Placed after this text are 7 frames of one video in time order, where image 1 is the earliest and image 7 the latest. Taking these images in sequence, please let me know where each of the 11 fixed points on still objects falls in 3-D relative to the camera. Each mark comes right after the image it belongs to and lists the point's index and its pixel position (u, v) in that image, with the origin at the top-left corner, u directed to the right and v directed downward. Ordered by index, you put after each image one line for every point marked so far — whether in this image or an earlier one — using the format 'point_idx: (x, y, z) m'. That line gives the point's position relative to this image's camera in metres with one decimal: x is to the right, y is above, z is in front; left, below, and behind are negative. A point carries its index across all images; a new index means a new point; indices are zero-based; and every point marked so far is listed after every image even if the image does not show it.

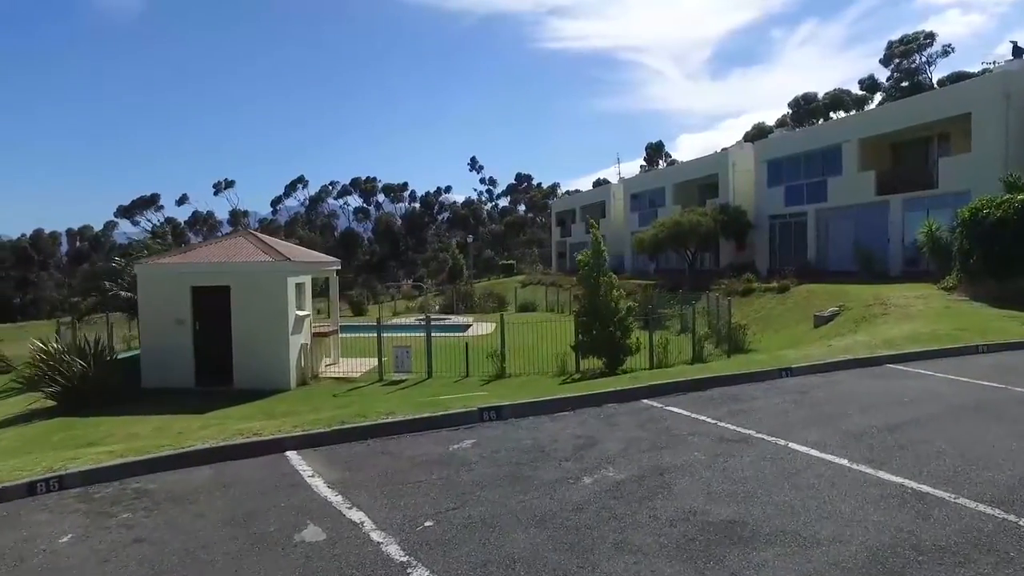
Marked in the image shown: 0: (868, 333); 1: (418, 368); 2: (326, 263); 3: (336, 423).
0: (+5.8, -0.8, +11.4) m
1: (-2.3, -1.9, +16.7) m
2: (-4.5, +0.5, +17.0) m
3: (-1.9, -1.4, +7.5) m
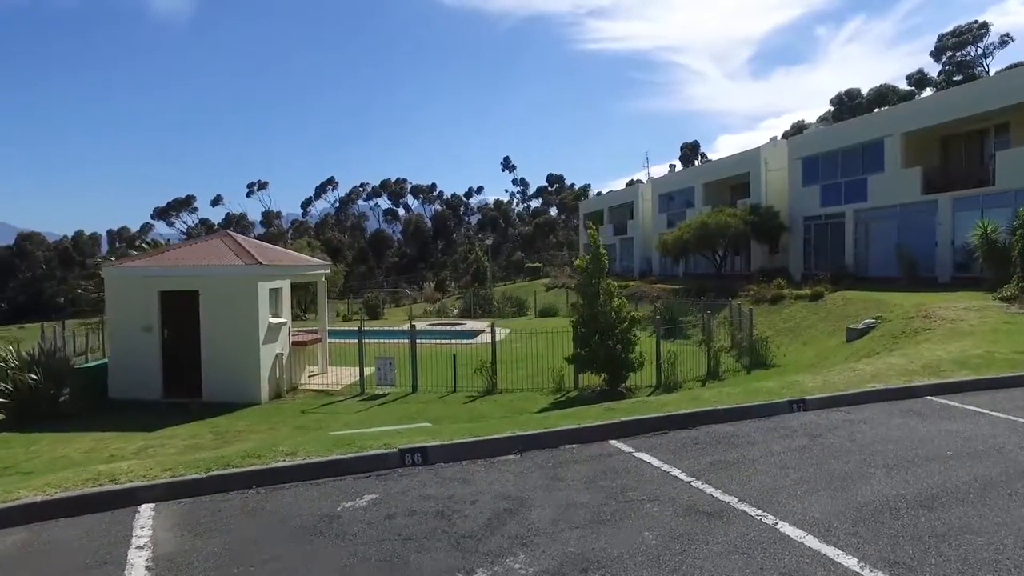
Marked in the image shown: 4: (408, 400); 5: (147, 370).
0: (+5.3, -0.9, +9.5) m
1: (-2.4, -2.0, +15.2) m
2: (-4.6, +0.4, +15.7) m
3: (-2.5, -1.5, +6.0) m
4: (-2.0, -2.2, +13.9) m
5: (-7.6, -1.7, +14.7) m
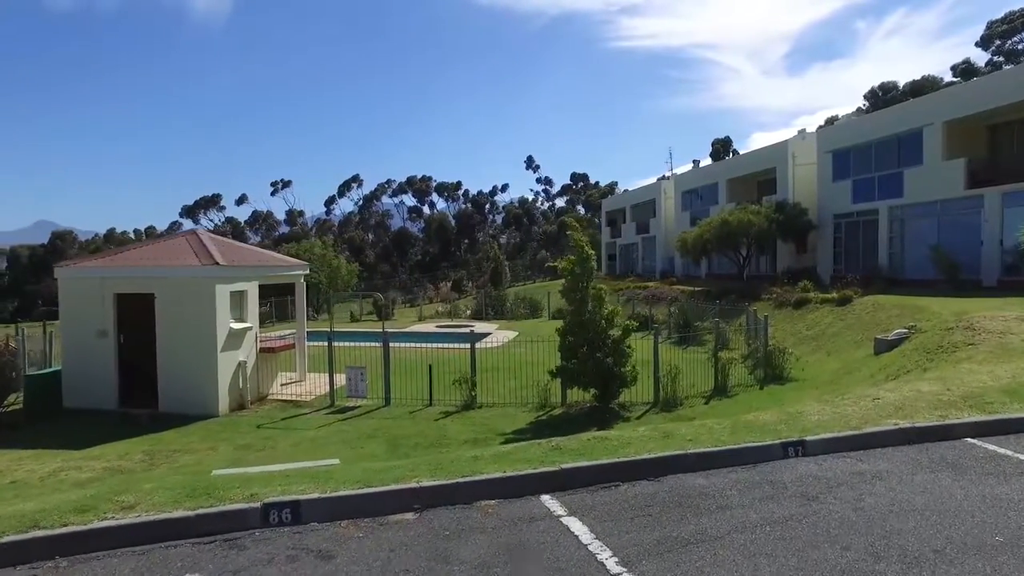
0: (+4.8, -1.0, +7.9) m
1: (-2.7, -2.1, +13.9) m
2: (-4.9, +0.4, +14.4) m
3: (-3.2, -1.6, +4.7) m
4: (-2.4, -2.2, +12.5) m
5: (-7.9, -1.7, +13.6) m
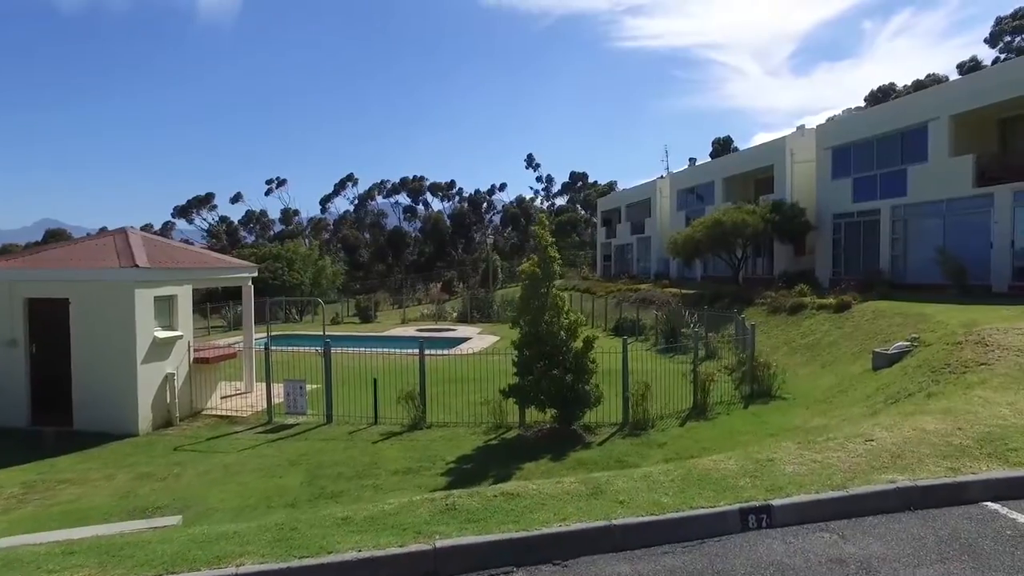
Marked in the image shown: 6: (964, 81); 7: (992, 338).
0: (+4.0, -1.1, +6.4) m
1: (-3.5, -2.1, +12.5) m
2: (-5.6, +0.3, +13.1) m
3: (-4.0, -1.6, +3.3) m
4: (-3.1, -2.3, +11.1) m
5: (-8.7, -1.8, +12.2) m
6: (+12.2, +5.6, +19.1) m
7: (+6.6, -0.7, +9.7) m
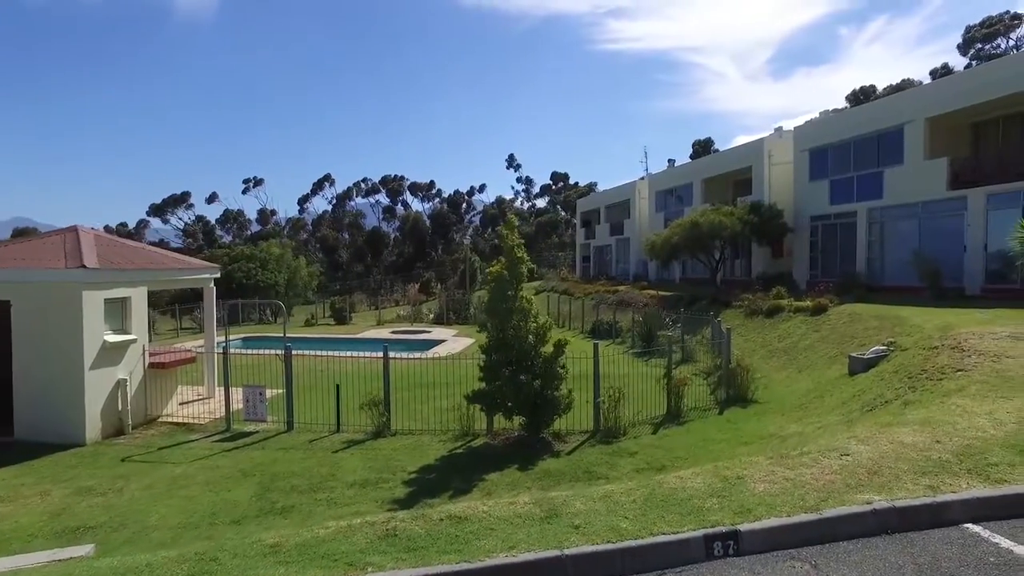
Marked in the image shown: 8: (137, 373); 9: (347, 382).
0: (+3.6, -1.2, +6.2) m
1: (-4.0, -2.2, +12.0) m
2: (-6.1, +0.3, +12.5) m
3: (-4.3, -1.6, +2.8) m
4: (-3.6, -2.3, +10.7) m
5: (-9.2, -1.8, +11.6) m
6: (+11.5, +5.5, +19.0) m
7: (+6.1, -0.7, +9.5) m
8: (-6.5, -1.5, +12.2) m
9: (-3.2, -1.8, +13.8) m
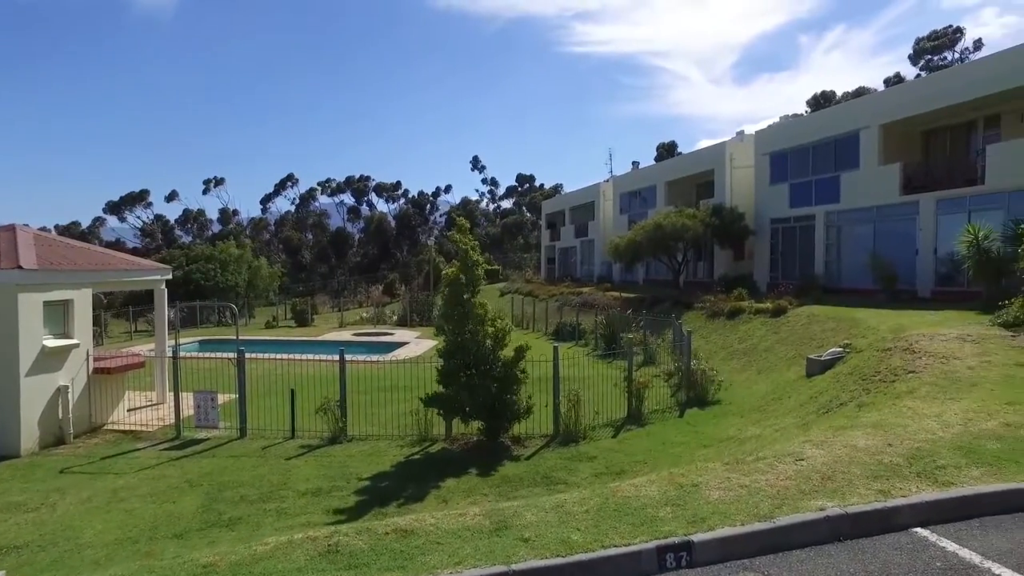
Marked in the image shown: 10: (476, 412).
0: (+3.3, -1.2, +6.2) m
1: (-4.7, -2.2, +11.7) m
2: (-6.8, +0.3, +12.1) m
3: (-4.5, -1.7, +2.5) m
4: (-4.2, -2.4, +10.3) m
5: (-9.8, -1.8, +11.0) m
6: (+10.5, +5.5, +19.4) m
7: (+5.6, -0.8, +9.6) m
8: (-7.2, -1.5, +11.7) m
9: (-3.9, -1.8, +13.4) m
10: (-0.5, -1.7, +9.6) m
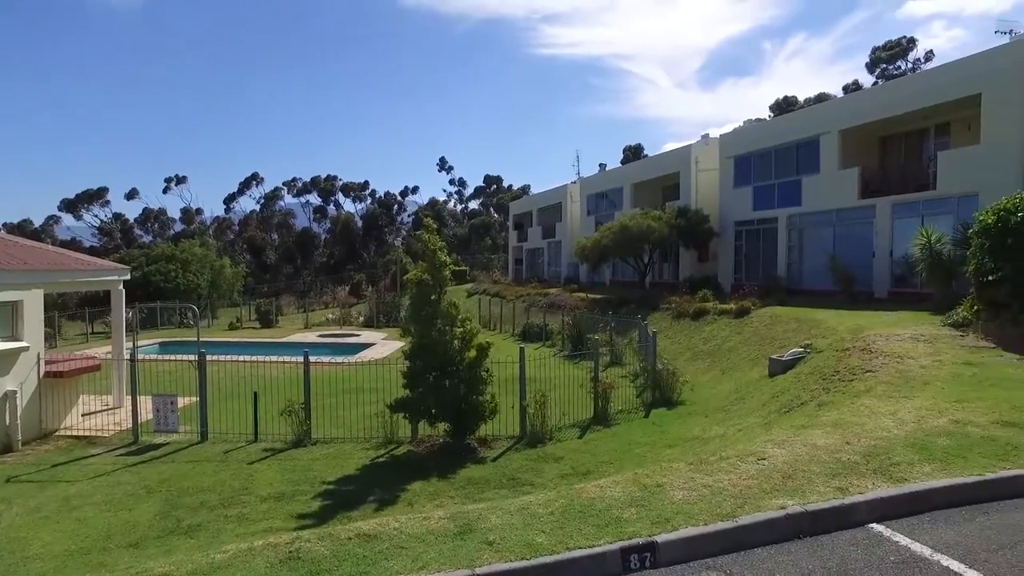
0: (+2.9, -1.2, +6.3) m
1: (-5.2, -2.2, +11.4) m
2: (-7.4, +0.3, +11.7) m
3: (-4.6, -1.7, +2.2) m
4: (-4.7, -2.4, +10.1) m
5: (-10.3, -1.8, +10.5) m
6: (+9.6, +5.4, +19.9) m
7: (+5.1, -0.8, +9.8) m
8: (-7.7, -1.5, +11.4) m
9: (-4.5, -1.9, +13.2) m
10: (-0.9, -1.7, +9.6) m
